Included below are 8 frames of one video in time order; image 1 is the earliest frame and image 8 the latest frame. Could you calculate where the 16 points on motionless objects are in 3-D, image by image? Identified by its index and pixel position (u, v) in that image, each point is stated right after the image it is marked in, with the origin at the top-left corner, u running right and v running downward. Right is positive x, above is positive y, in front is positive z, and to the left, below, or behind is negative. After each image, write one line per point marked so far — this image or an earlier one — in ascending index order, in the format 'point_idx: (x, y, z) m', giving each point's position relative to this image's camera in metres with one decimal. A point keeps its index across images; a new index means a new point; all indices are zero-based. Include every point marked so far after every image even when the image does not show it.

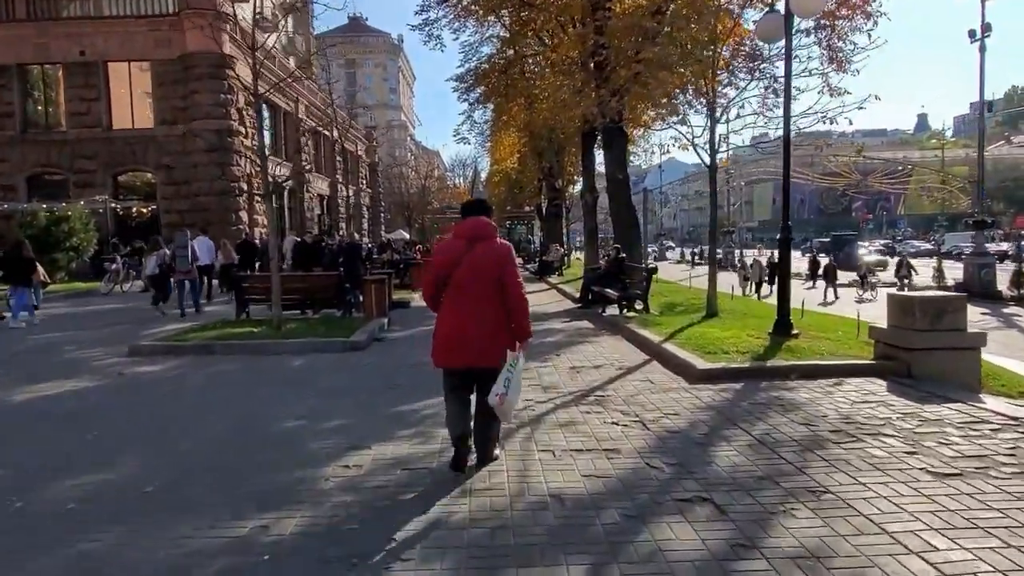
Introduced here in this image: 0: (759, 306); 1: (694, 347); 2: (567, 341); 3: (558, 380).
0: (+4.7, -0.4, +14.0) m
1: (+2.3, -0.7, +9.2) m
2: (+0.8, -0.8, +11.4) m
3: (+0.5, -1.0, +8.2) m
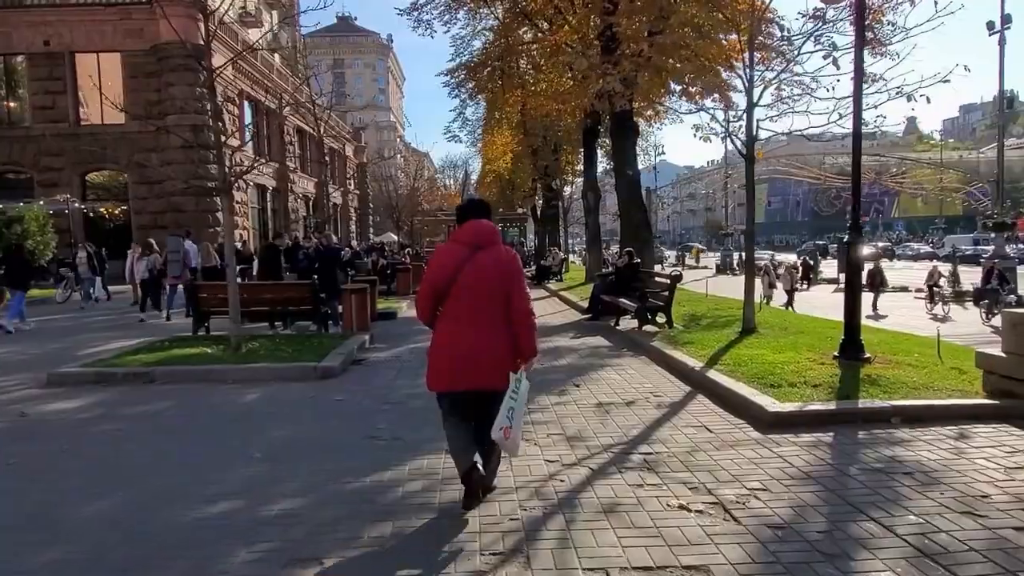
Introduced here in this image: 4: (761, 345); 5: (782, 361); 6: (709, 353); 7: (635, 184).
0: (+4.7, -0.6, +12.2) m
1: (+2.4, -0.9, +7.4) m
2: (+0.9, -1.0, +9.5) m
3: (+0.6, -1.2, +6.3) m
4: (+3.2, -0.7, +9.4) m
5: (+2.9, -0.8, +8.1) m
6: (+2.5, -0.8, +9.1) m
7: (+2.9, +2.5, +17.6) m
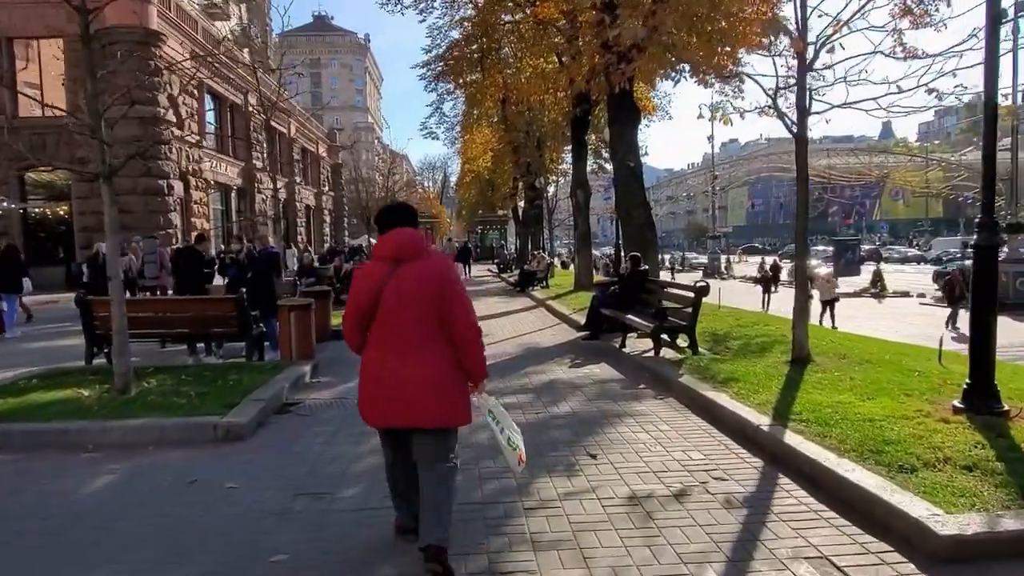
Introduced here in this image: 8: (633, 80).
0: (+4.5, -0.7, +9.8) m
1: (+2.3, -1.1, +4.9) m
2: (+0.7, -1.2, +7.0) m
3: (+0.6, -1.3, +3.7) m
4: (+3.0, -0.9, +6.9) m
5: (+2.8, -1.0, +5.6) m
6: (+2.3, -1.0, +6.6) m
7: (+2.6, +2.3, +15.2) m
8: (+2.4, +4.1, +14.6) m
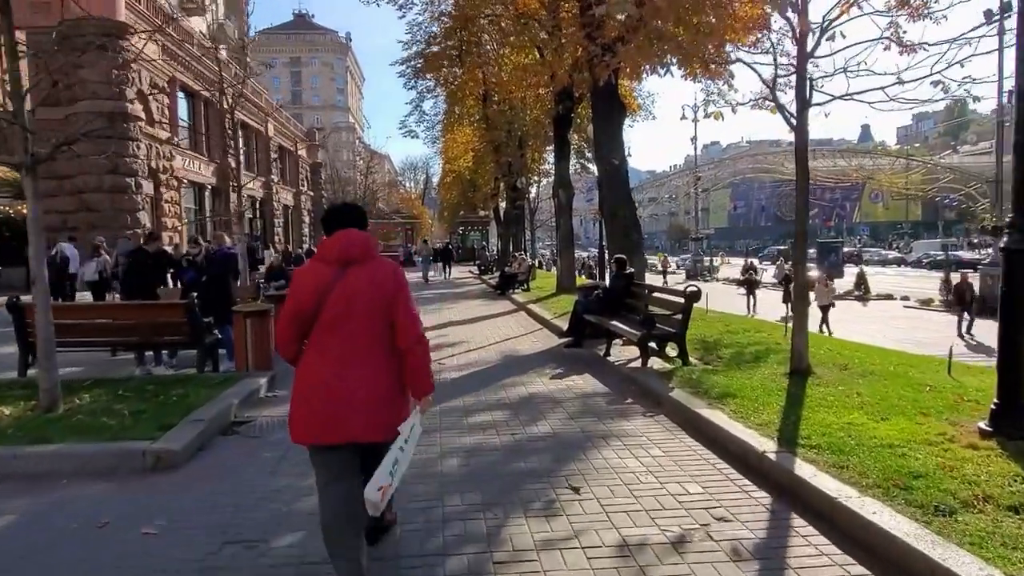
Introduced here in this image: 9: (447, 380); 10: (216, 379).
0: (+4.2, -0.8, +9.1) m
1: (+2.1, -1.1, +4.2) m
2: (+0.5, -1.2, +6.3) m
3: (+0.4, -1.4, +3.0) m
4: (+2.8, -1.0, +6.3) m
5: (+2.6, -1.0, +4.9) m
6: (+2.1, -1.0, +5.9) m
7: (+2.2, +2.2, +14.5) m
8: (+2.0, +4.0, +13.9) m
9: (-0.8, -1.1, +9.1) m
10: (-3.3, -1.0, +8.4) m
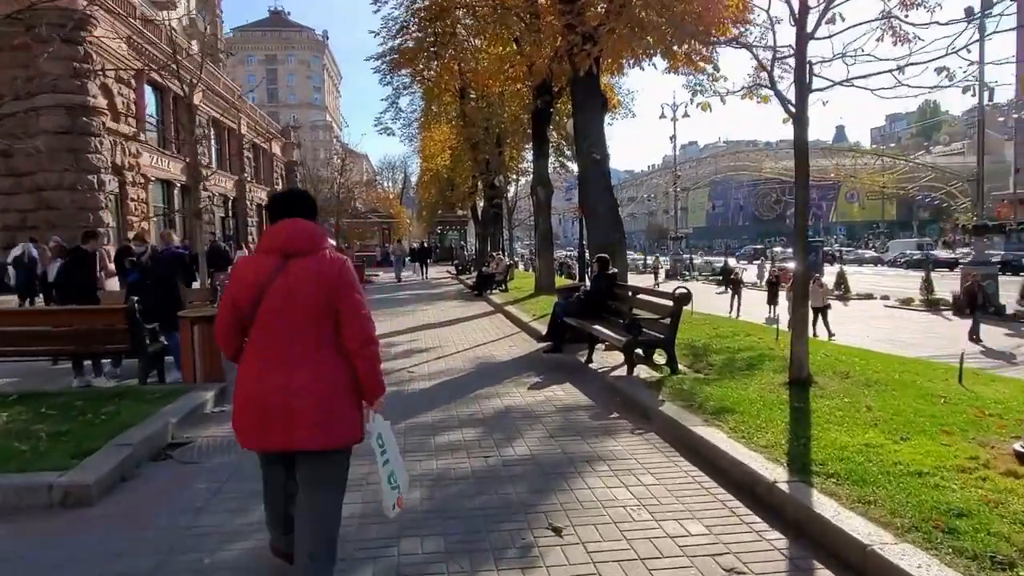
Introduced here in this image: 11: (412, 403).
0: (+3.9, -0.8, +8.5) m
1: (+1.9, -1.1, +3.5) m
2: (+0.3, -1.2, +5.6) m
3: (+0.3, -1.4, +2.3) m
4: (+2.6, -1.0, +5.6) m
5: (+2.5, -1.1, +4.3) m
6: (+1.9, -1.0, +5.3) m
7: (+1.7, +2.2, +13.9) m
8: (+1.5, +4.0, +13.3) m
9: (-1.1, -1.2, +8.3) m
10: (-3.6, -1.1, +7.6) m
11: (-1.0, -1.2, +7.8) m
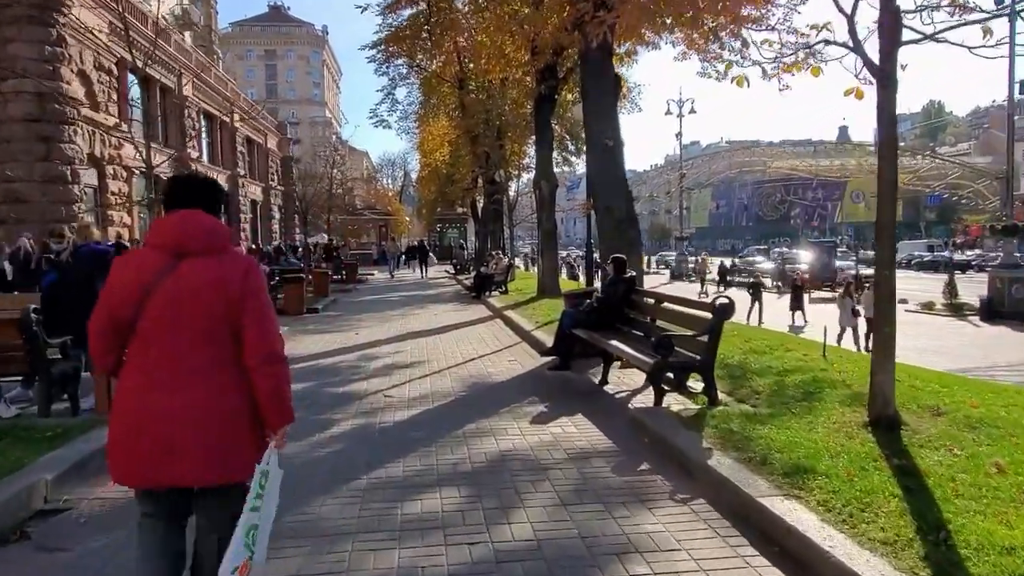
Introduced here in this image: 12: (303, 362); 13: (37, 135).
0: (+3.9, -0.9, +6.9) m
1: (+1.9, -1.2, +1.9) m
2: (+0.3, -1.3, +3.9) m
3: (+0.3, -1.5, +0.6) m
4: (+2.6, -1.1, +4.0) m
5: (+2.5, -1.2, +2.6) m
6: (+1.9, -1.1, +3.6) m
7: (+1.7, +2.1, +12.2) m
8: (+1.6, +3.9, +11.6) m
9: (-1.1, -1.2, +6.7) m
10: (-3.6, -1.1, +5.9) m
11: (-1.1, -1.3, +6.1) m
12: (-3.0, -1.0, +10.6) m
13: (-12.3, +4.0, +19.5) m
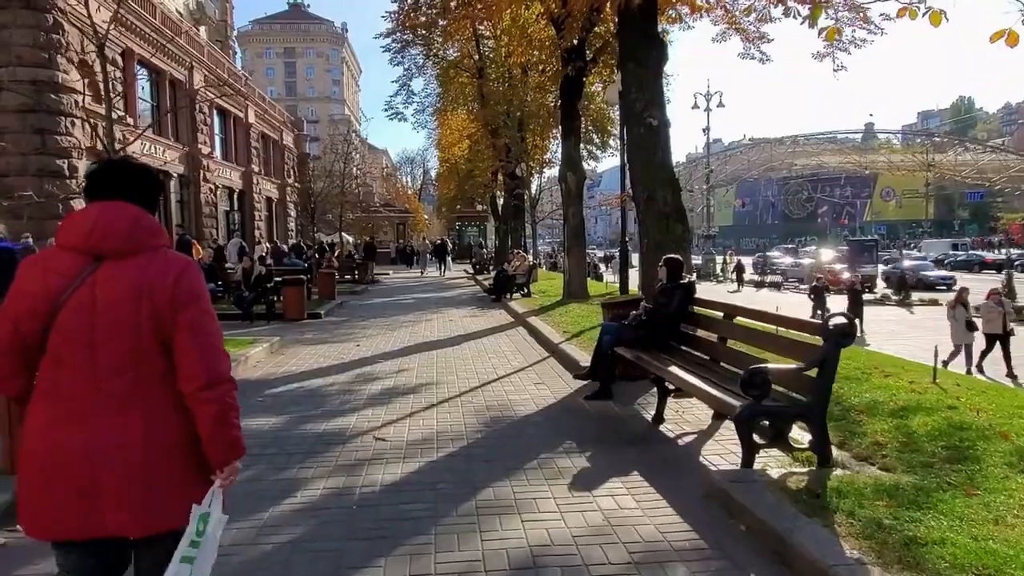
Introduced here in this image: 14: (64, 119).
0: (+4.1, -1.0, +5.0) m
1: (+2.0, -1.3, 0.0) m
2: (+0.4, -1.4, +2.1) m
3: (+0.3, -1.6, -1.2) m
4: (+2.7, -1.2, +2.1) m
5: (+2.5, -1.3, +0.7) m
6: (+2.0, -1.2, +1.8) m
7: (+2.1, +2.0, +10.3) m
8: (+1.9, +3.8, +9.7) m
9: (-0.9, -1.3, +4.9) m
10: (-3.4, -1.2, +4.2) m
11: (-0.9, -1.3, +4.3) m
12: (-2.6, -1.1, +8.8) m
13: (-11.7, +3.9, +18.0) m
14: (-11.7, +4.4, +19.0) m
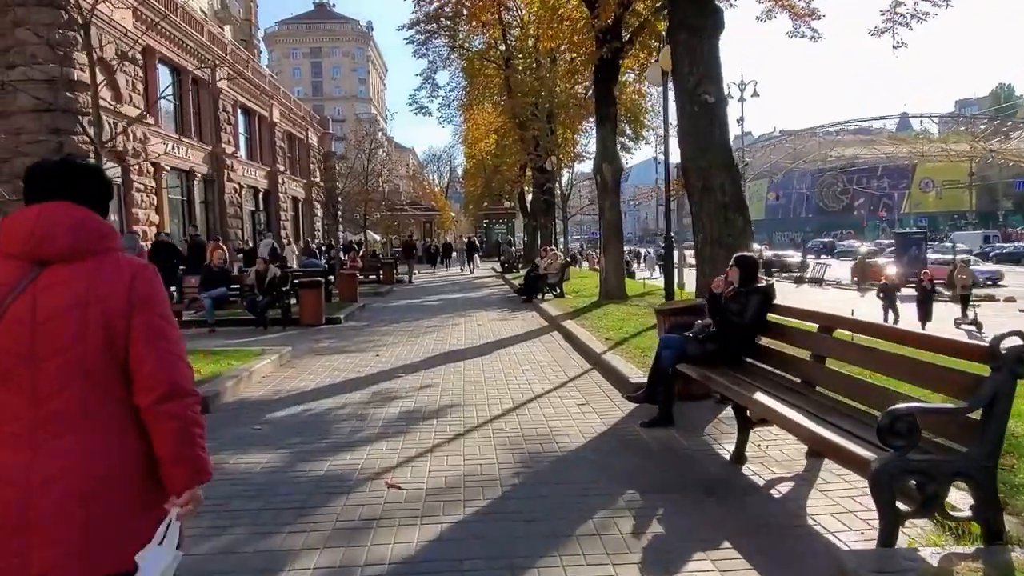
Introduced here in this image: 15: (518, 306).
0: (+4.4, -1.0, +3.6) m
1: (+2.1, -1.4, -1.3) m
2: (+0.6, -1.5, +0.9) m
3: (+0.3, -1.7, -2.4) m
4: (+2.9, -1.2, +0.8) m
5: (+2.6, -1.3, -0.6) m
6: (+2.2, -1.3, +0.5) m
7: (+2.5, +2.0, +9.0) m
8: (+2.3, +3.8, +8.4) m
9: (-0.6, -1.4, +3.7) m
10: (-3.2, -1.3, +3.1) m
11: (-0.6, -1.4, +3.2) m
12: (-2.2, -1.2, +7.7) m
13: (-11.0, +3.8, +17.2) m
14: (-11.0, +4.3, +18.2) m
15: (+0.1, -0.5, +19.1) m
